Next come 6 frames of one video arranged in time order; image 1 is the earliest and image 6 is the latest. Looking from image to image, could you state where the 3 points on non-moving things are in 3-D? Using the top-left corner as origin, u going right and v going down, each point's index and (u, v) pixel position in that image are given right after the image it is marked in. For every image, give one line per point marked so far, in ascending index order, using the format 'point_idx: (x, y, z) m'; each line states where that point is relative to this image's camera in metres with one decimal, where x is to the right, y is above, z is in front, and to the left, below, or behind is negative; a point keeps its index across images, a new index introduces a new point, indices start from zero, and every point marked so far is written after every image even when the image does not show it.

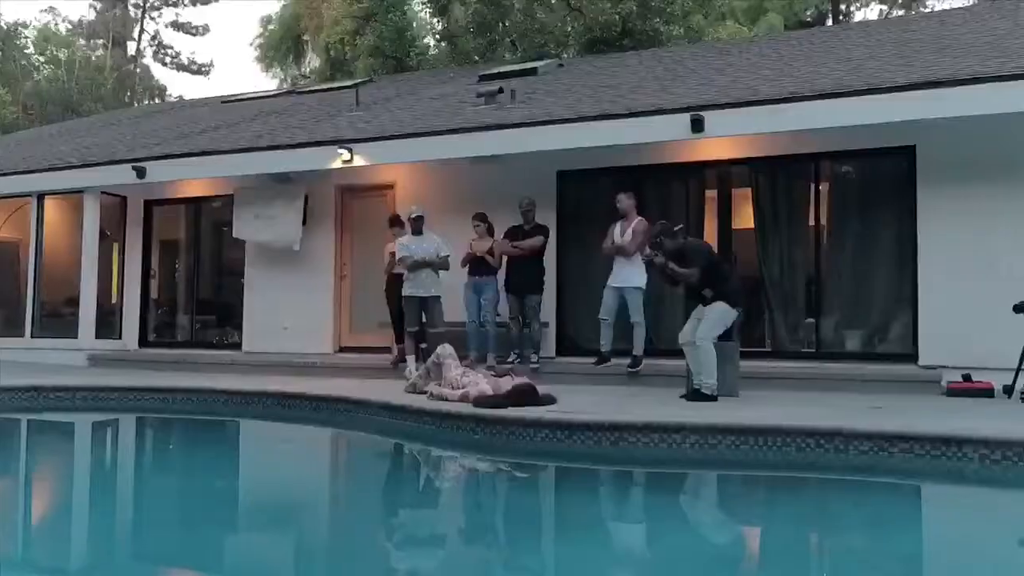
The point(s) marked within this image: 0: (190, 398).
0: (-2.8, -1.0, +8.7) m
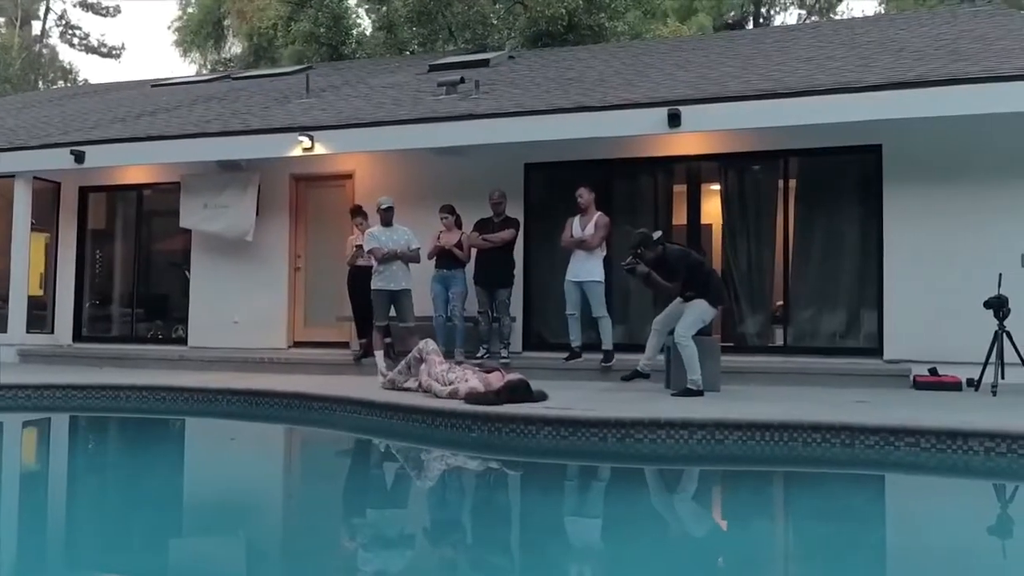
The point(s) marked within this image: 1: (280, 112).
0: (-3.1, -0.9, +8.3) m
1: (-2.5, +1.9, +10.5) m
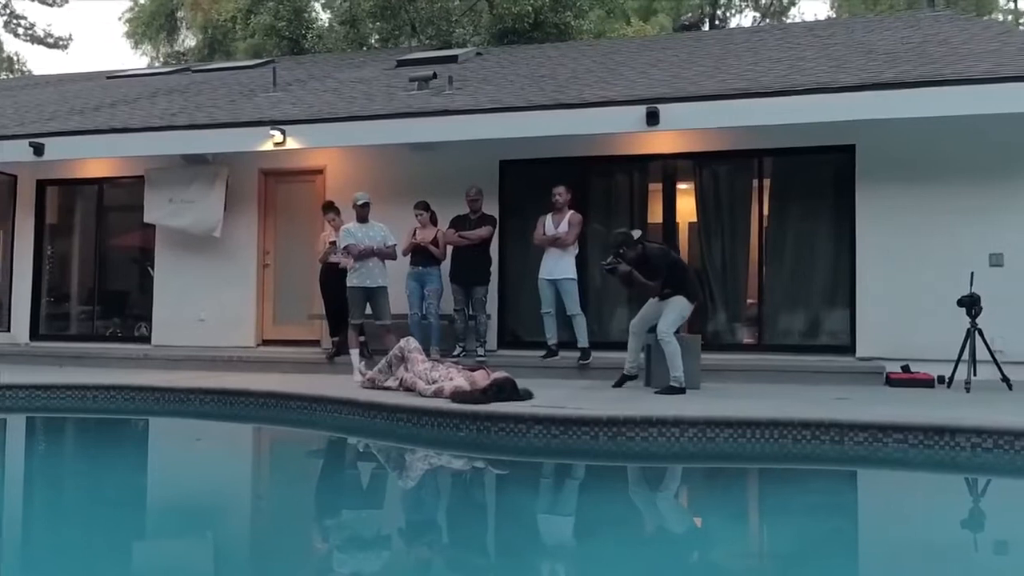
0: (-3.3, -0.9, +8.0) m
1: (-2.8, +1.9, +10.3) m
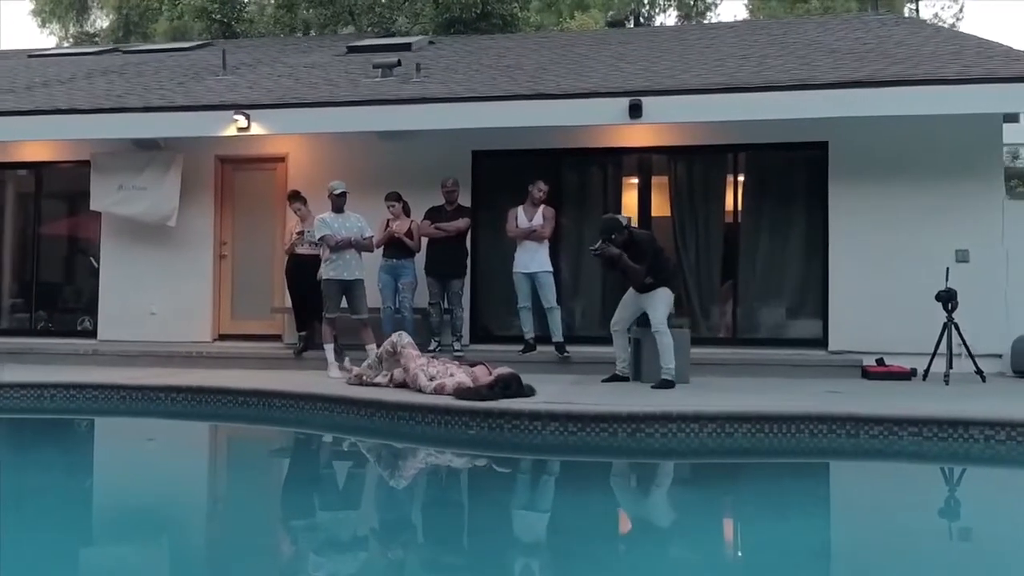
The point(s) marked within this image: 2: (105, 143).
0: (-3.4, -0.8, +7.5) m
1: (-3.1, +2.0, +9.8) m
2: (-3.9, +1.4, +9.4) m
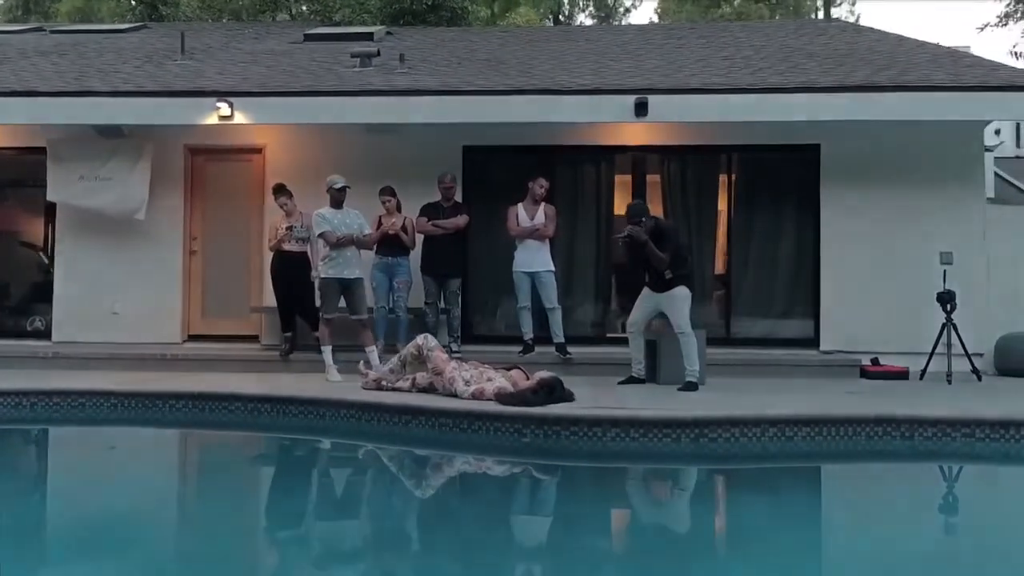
0: (-3.3, -0.8, +6.9) m
1: (-3.3, +2.0, +9.2) m
2: (-4.0, +1.4, +8.7) m
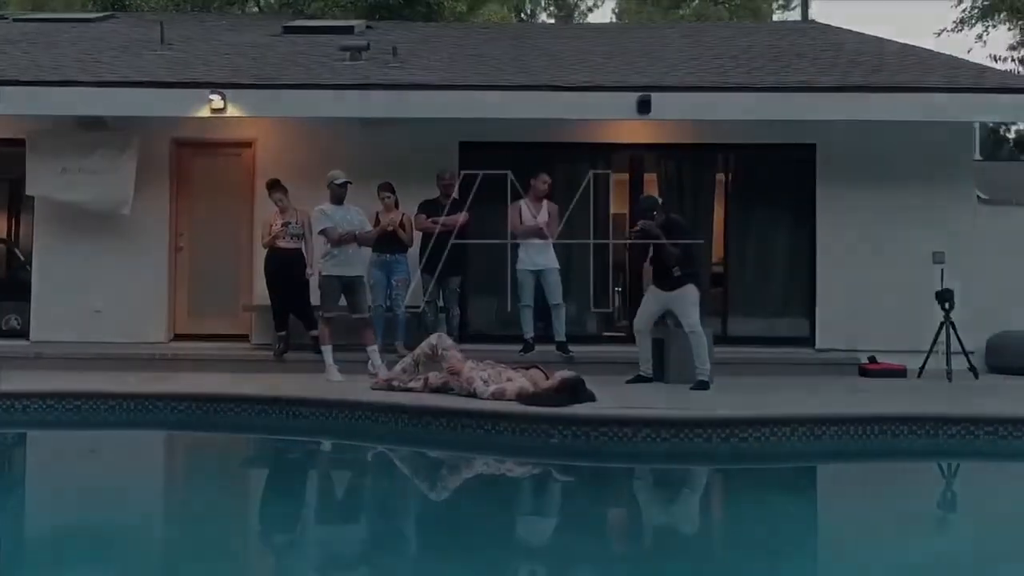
0: (-3.2, -0.8, +6.6) m
1: (-3.3, +2.0, +8.9) m
2: (-4.0, +1.4, +8.3) m
